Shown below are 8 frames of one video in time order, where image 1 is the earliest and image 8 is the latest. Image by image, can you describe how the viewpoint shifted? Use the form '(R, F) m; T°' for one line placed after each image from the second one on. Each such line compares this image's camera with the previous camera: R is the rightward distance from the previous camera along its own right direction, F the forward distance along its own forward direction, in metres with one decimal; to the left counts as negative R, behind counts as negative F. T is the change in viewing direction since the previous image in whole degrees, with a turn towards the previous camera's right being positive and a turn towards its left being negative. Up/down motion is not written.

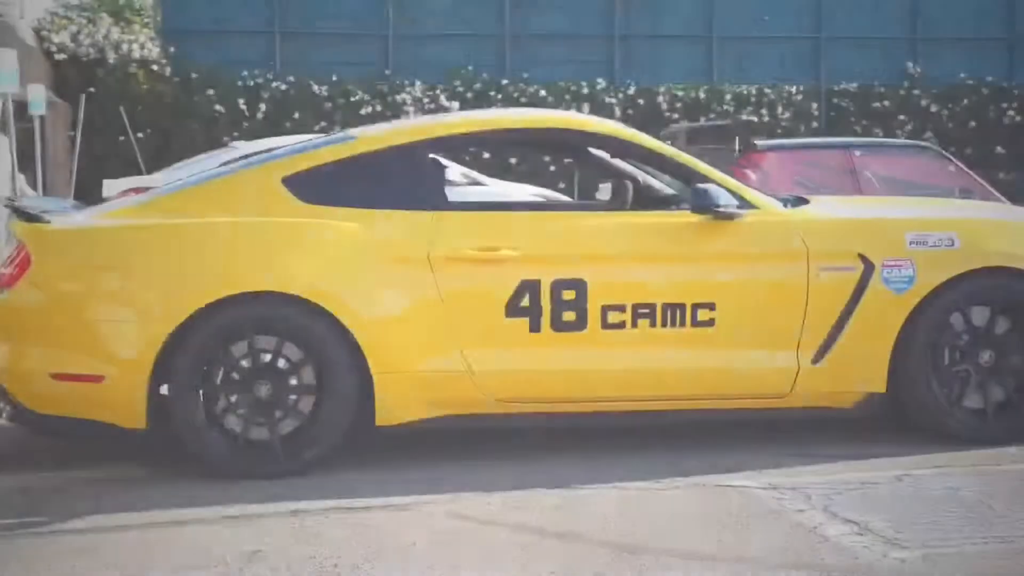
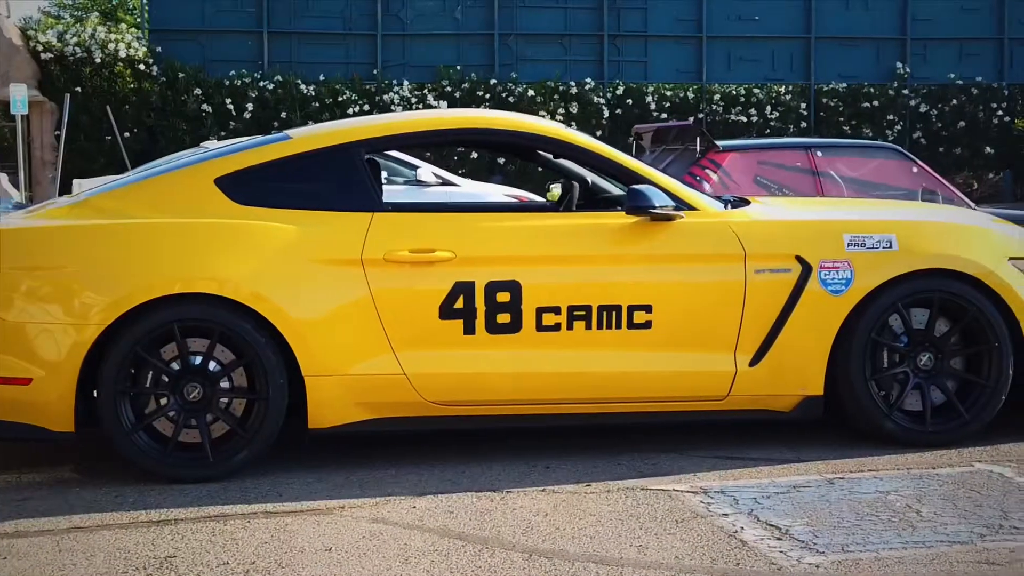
(+0.3, 0.0) m; 0°
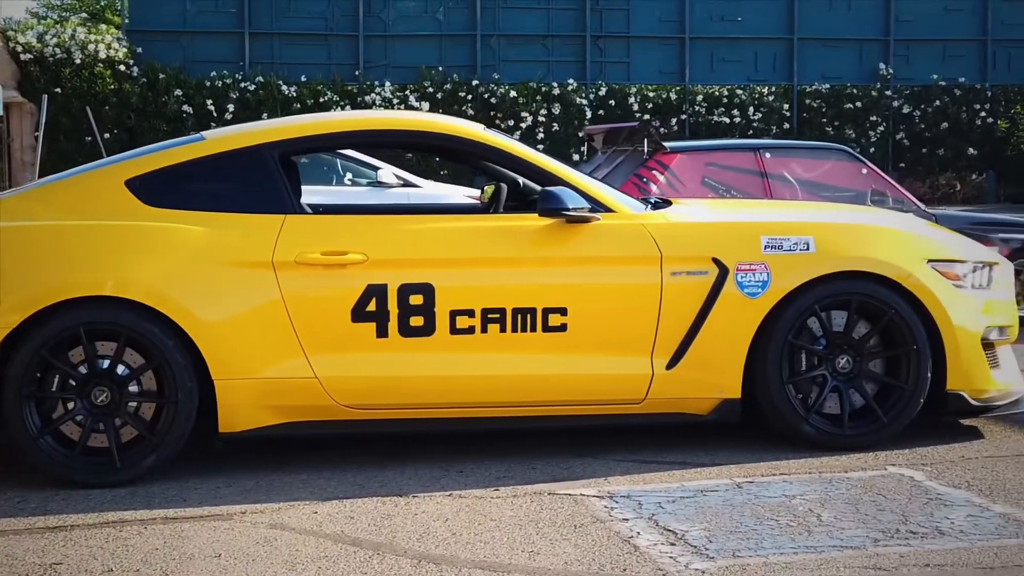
(+0.3, 0.0) m; 0°
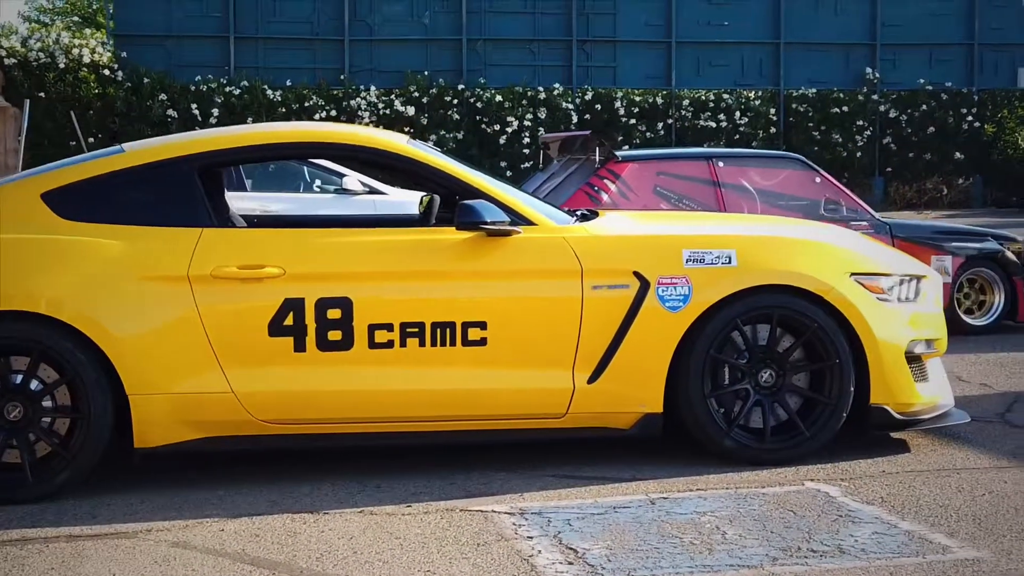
(+0.3, 0.0) m; 0°
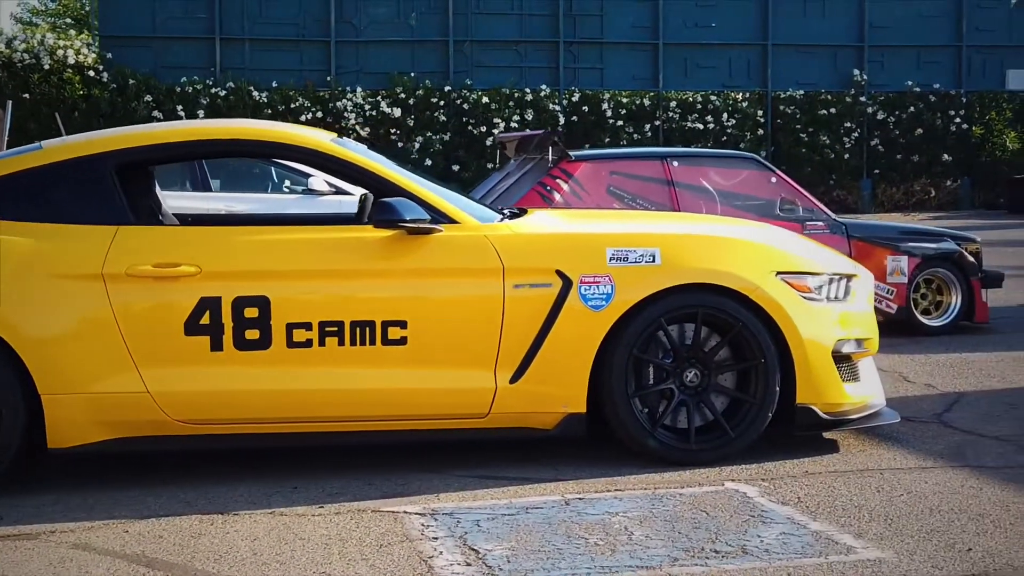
(+0.3, +0.1) m; 0°
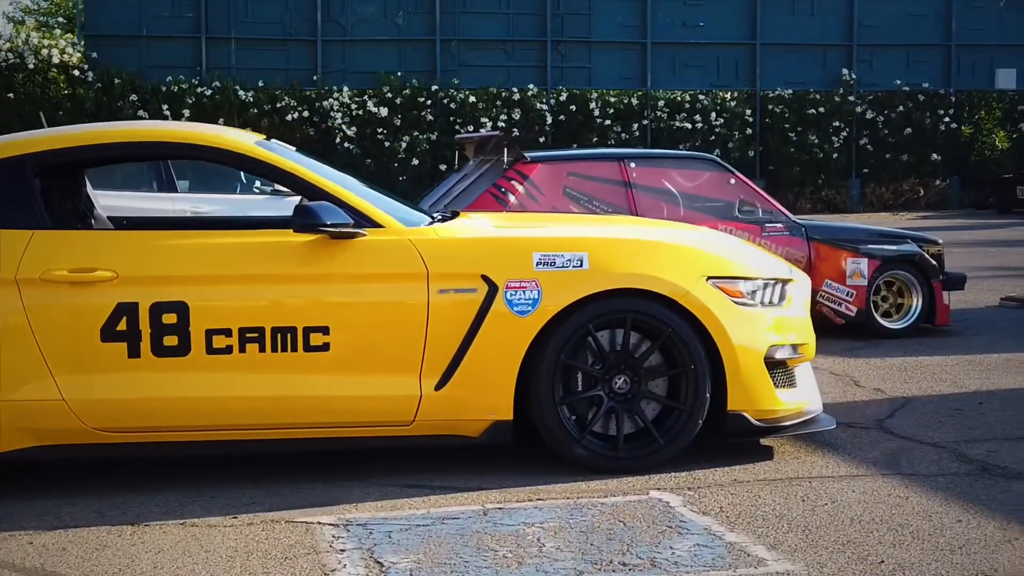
(+0.3, +0.1) m; 0°
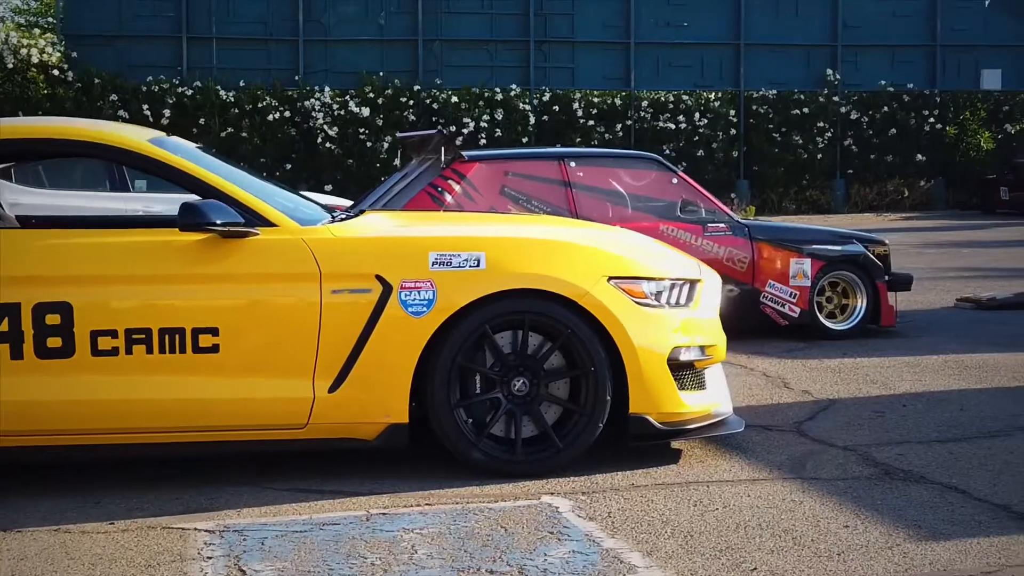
(+0.4, +0.1) m; 0°
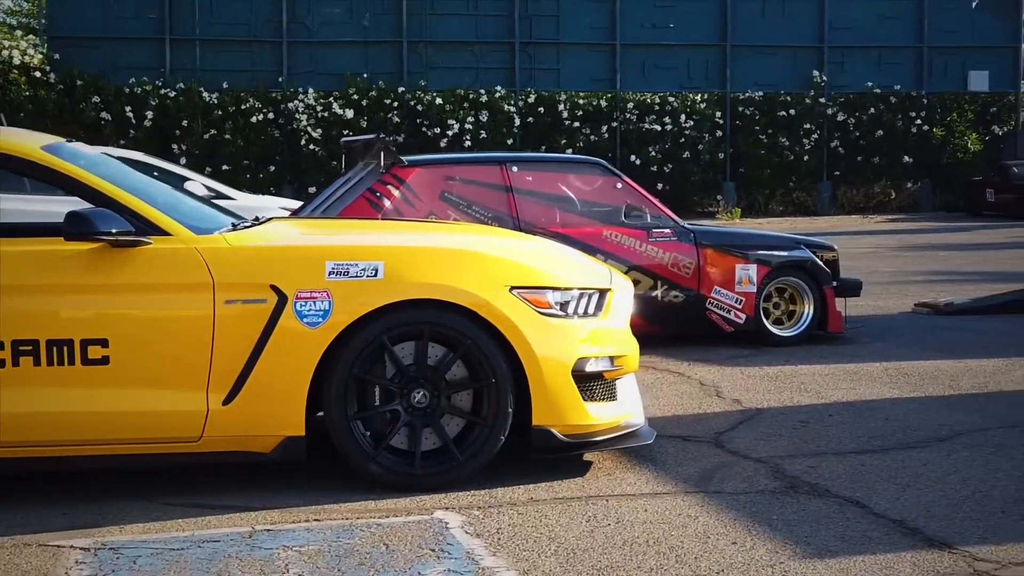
(+0.4, +0.1) m; 0°
